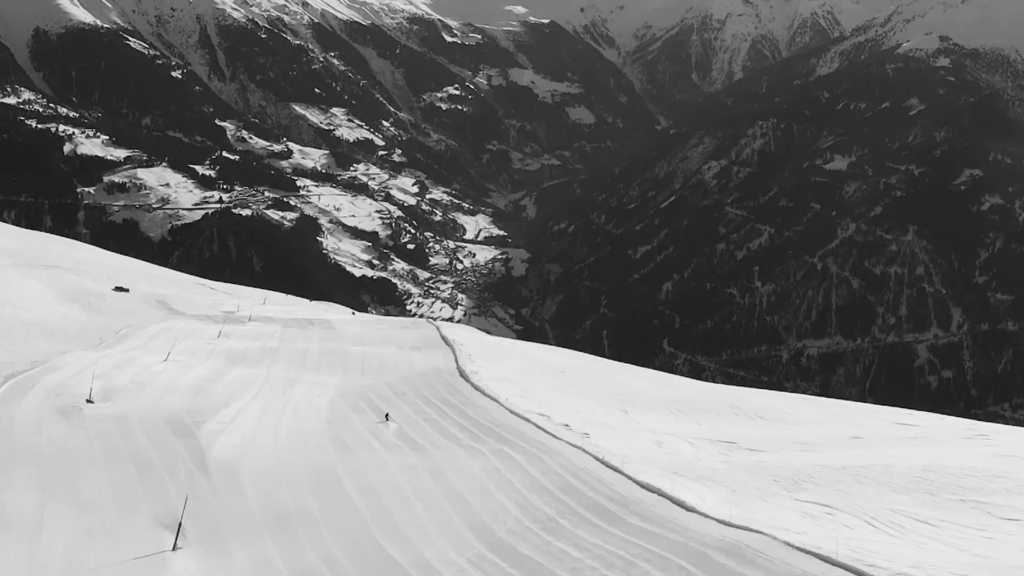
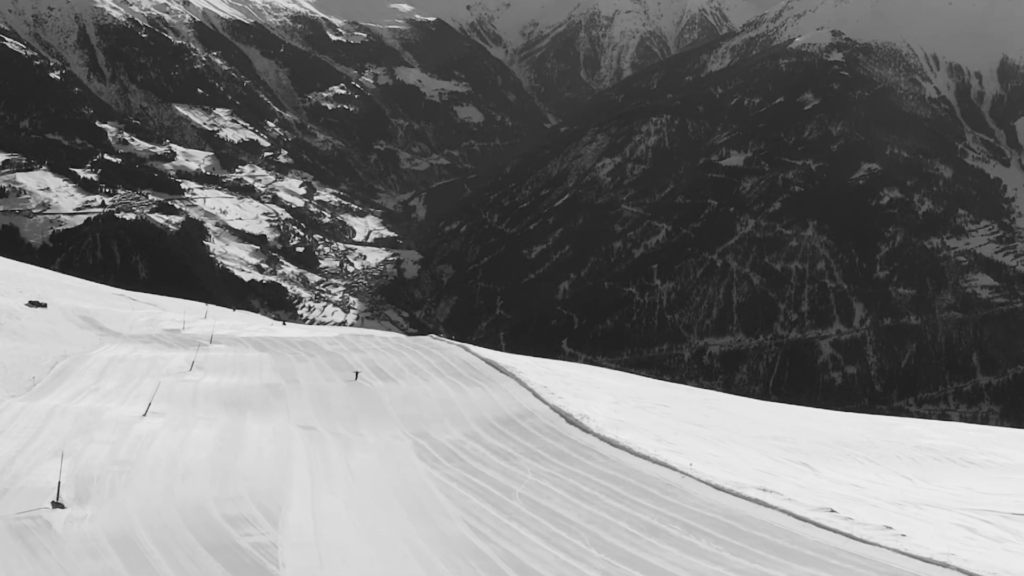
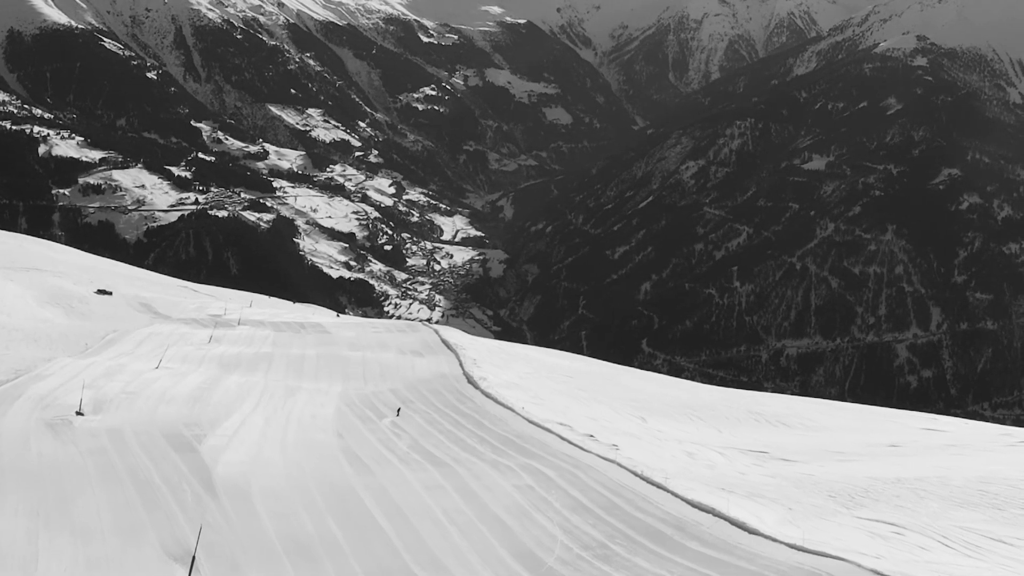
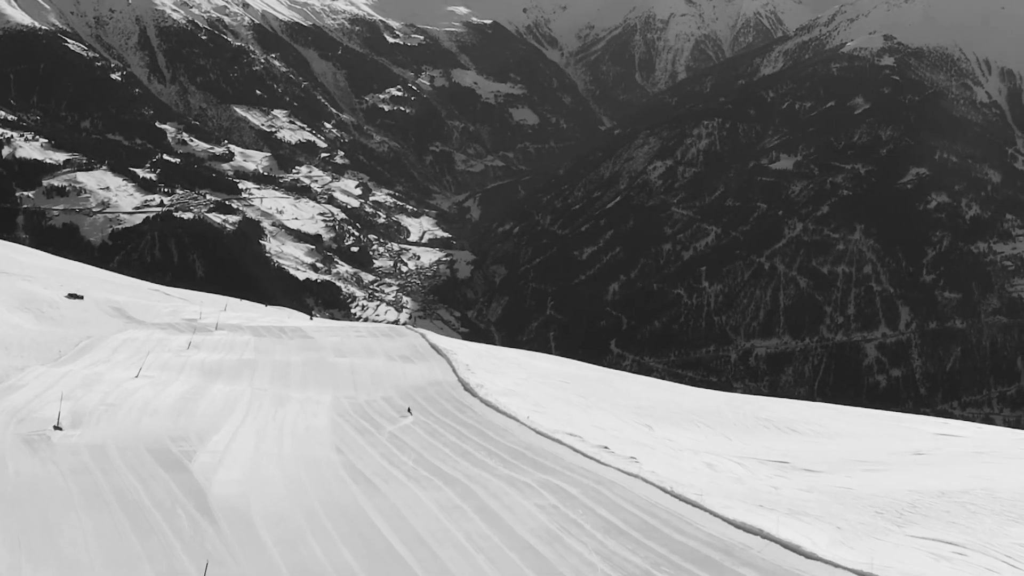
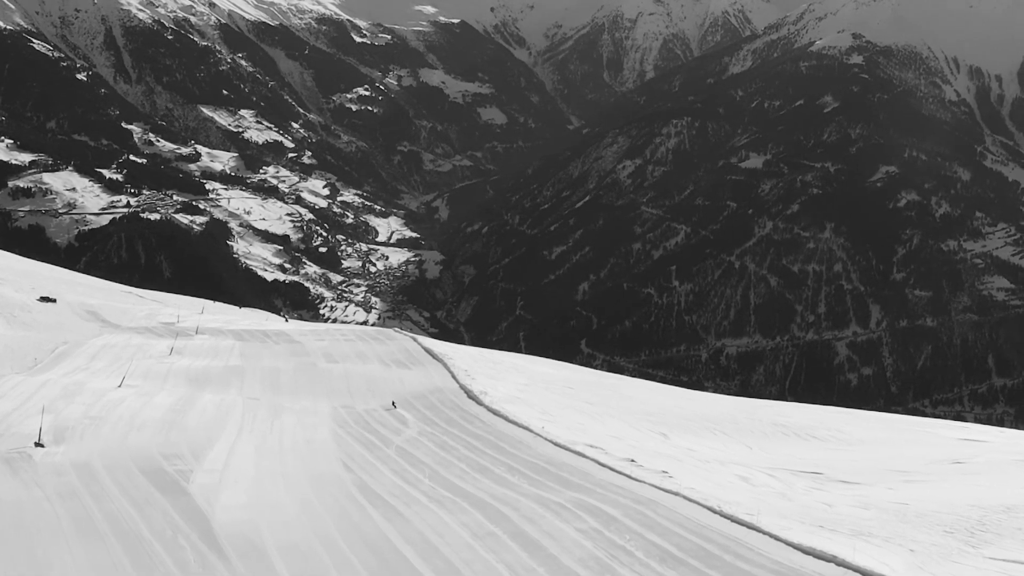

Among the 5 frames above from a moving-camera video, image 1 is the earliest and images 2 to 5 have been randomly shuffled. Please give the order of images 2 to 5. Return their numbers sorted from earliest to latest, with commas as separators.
3, 4, 5, 2
